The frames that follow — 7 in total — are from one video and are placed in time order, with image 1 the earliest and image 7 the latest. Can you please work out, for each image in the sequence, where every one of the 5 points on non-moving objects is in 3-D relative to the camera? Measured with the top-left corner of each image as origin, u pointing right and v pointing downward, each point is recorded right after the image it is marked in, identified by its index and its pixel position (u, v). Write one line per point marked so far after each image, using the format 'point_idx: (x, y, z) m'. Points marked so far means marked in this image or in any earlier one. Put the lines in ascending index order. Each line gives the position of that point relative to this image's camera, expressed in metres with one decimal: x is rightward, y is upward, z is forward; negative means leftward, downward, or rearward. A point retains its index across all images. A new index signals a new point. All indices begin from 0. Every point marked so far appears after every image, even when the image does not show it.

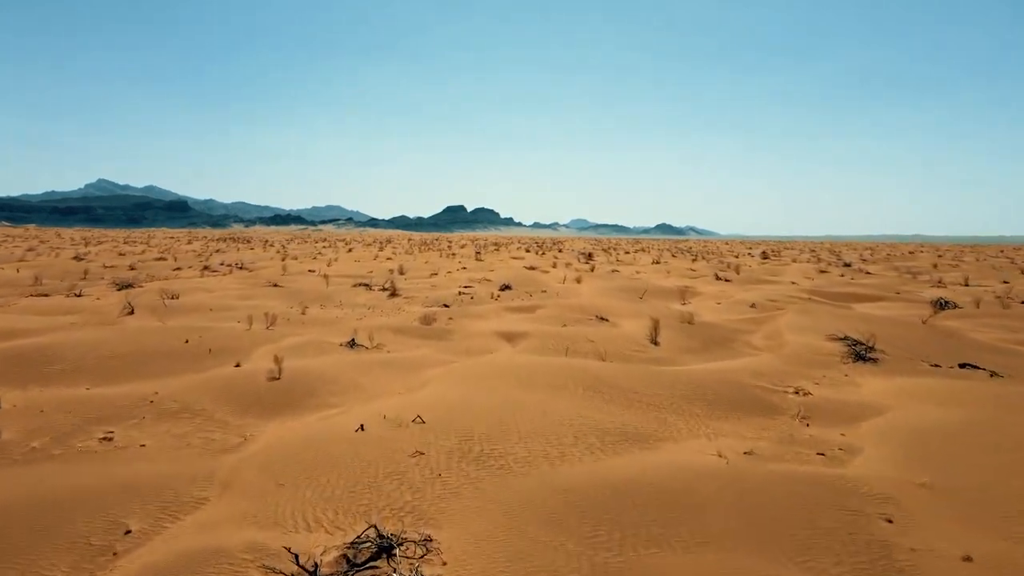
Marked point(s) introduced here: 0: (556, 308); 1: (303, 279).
0: (+0.6, -0.3, +12.8) m
1: (-4.2, +0.2, +19.8) m
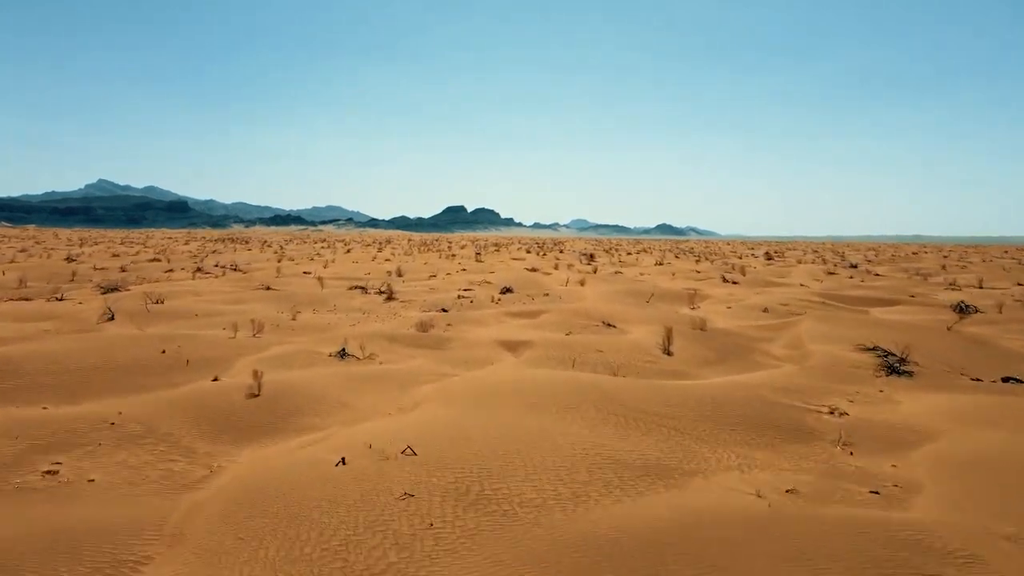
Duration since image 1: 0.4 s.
0: (+0.6, -0.3, +12.2) m
1: (-4.1, +0.1, +19.2) m
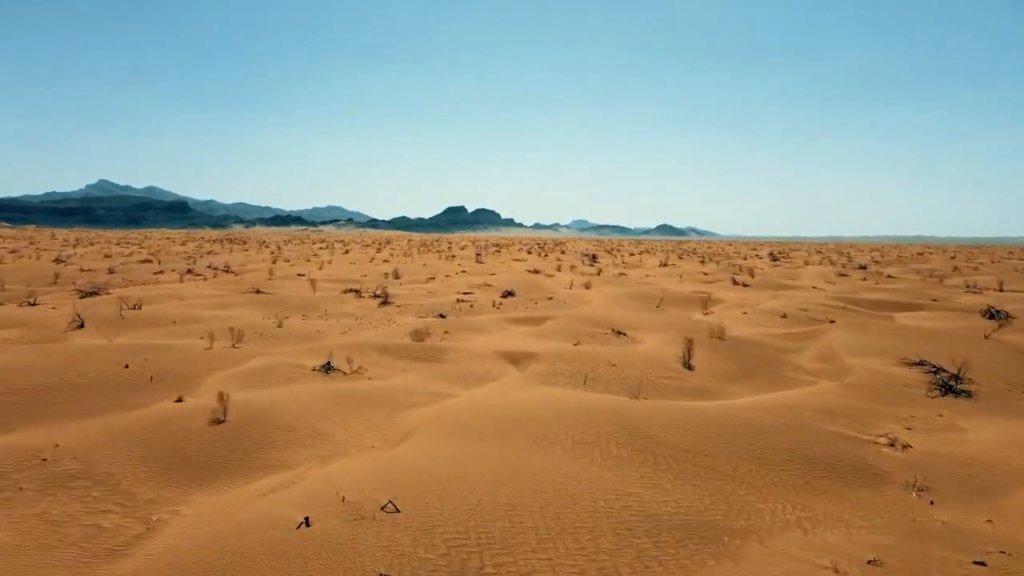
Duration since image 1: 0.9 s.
0: (+0.6, -0.4, +11.4) m
1: (-4.1, +0.1, +18.3) m
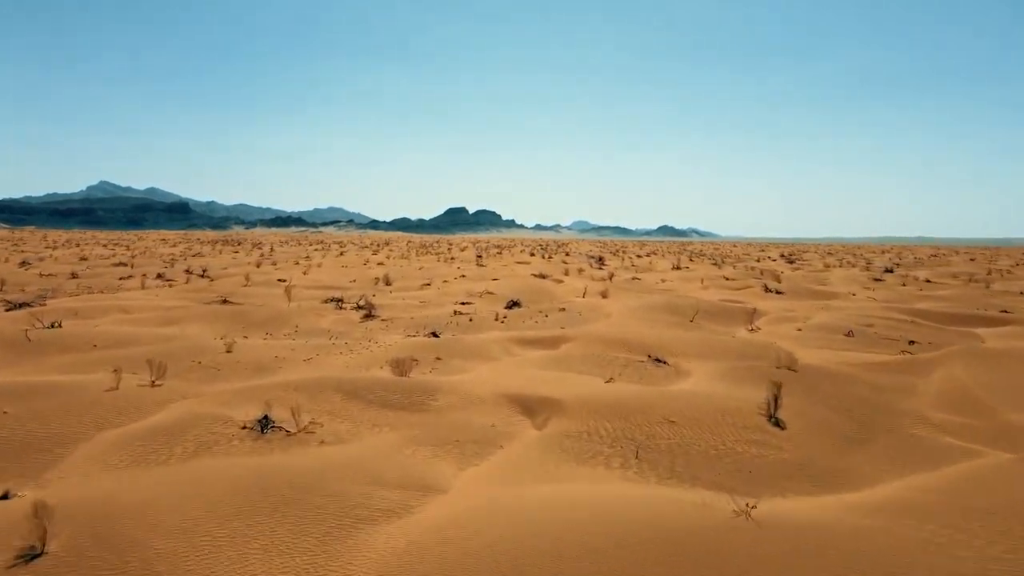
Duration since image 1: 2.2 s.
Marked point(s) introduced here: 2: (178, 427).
0: (+0.7, -0.5, +9.1) m
1: (-4.0, -0.1, +16.1) m
2: (-1.7, -0.7, +5.2) m
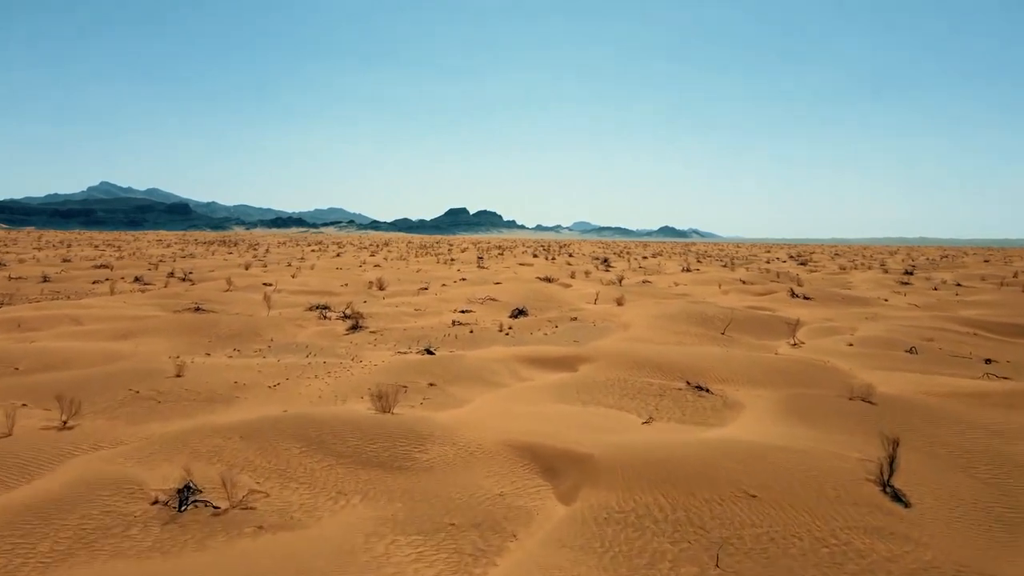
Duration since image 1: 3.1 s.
0: (+0.8, -0.6, +7.7) m
1: (-4.0, -0.2, +14.6) m
2: (-1.7, -0.8, +3.7) m
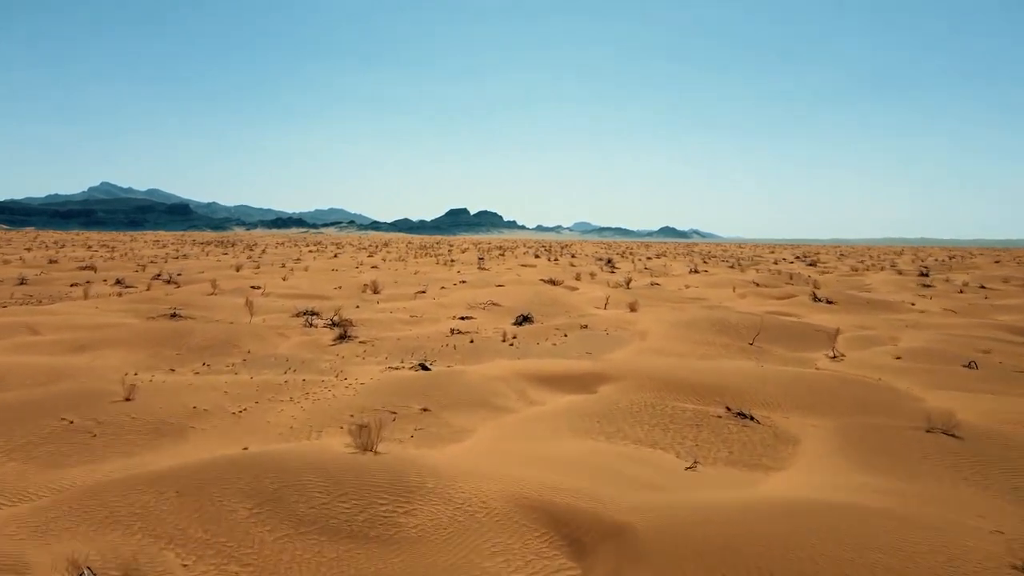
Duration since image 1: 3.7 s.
0: (+0.8, -0.6, +6.6) m
1: (-3.9, -0.2, +13.6) m
2: (-1.6, -0.9, +2.7) m
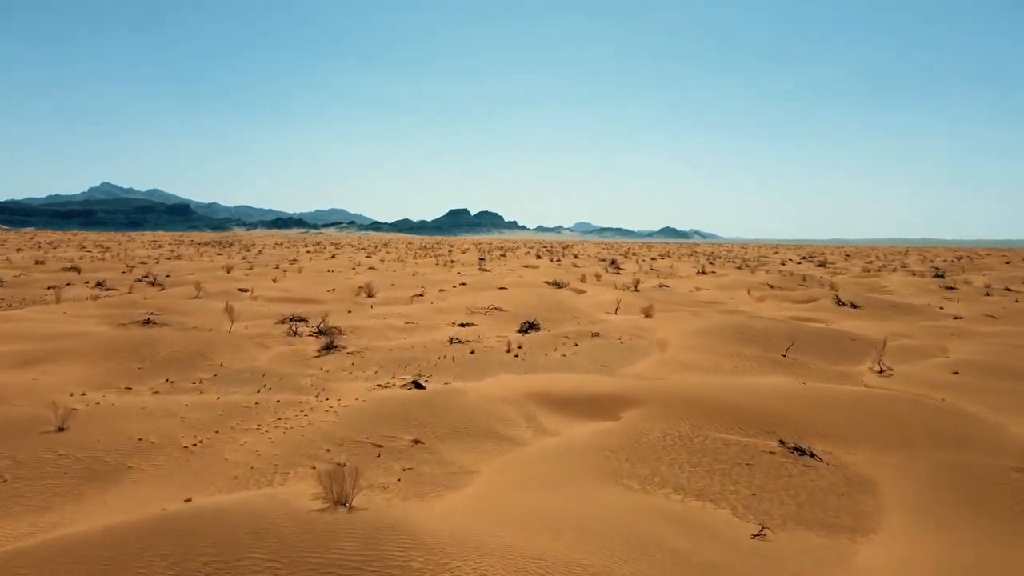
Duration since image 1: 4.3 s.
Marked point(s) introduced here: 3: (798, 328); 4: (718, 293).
0: (+0.8, -0.7, +5.6) m
1: (-3.9, -0.3, +12.6) m
2: (-1.6, -0.9, +1.7) m
3: (+3.0, -0.4, +10.3) m
4: (+3.7, -0.1, +18.0) m
